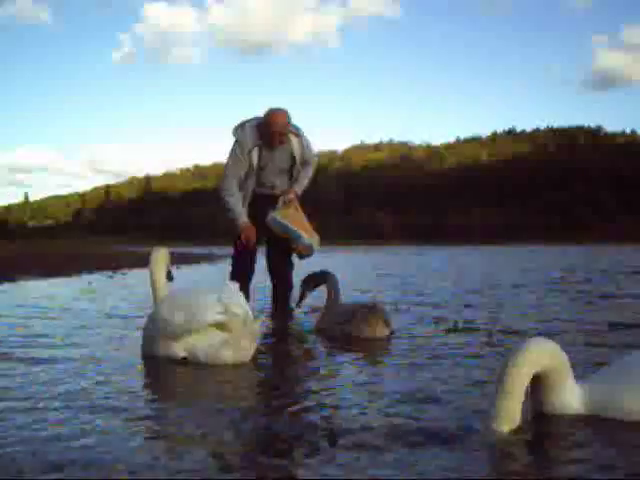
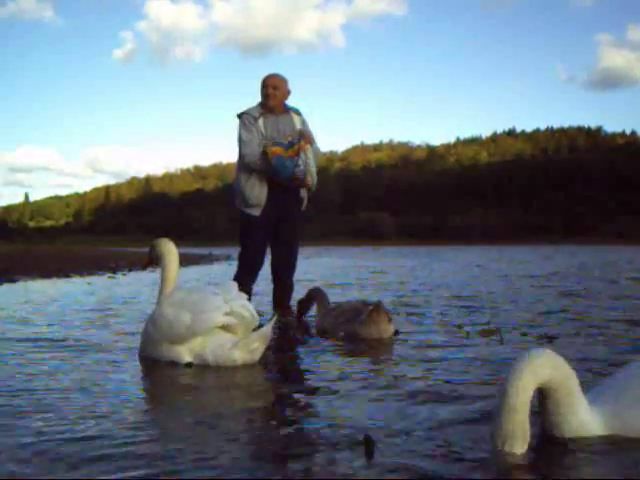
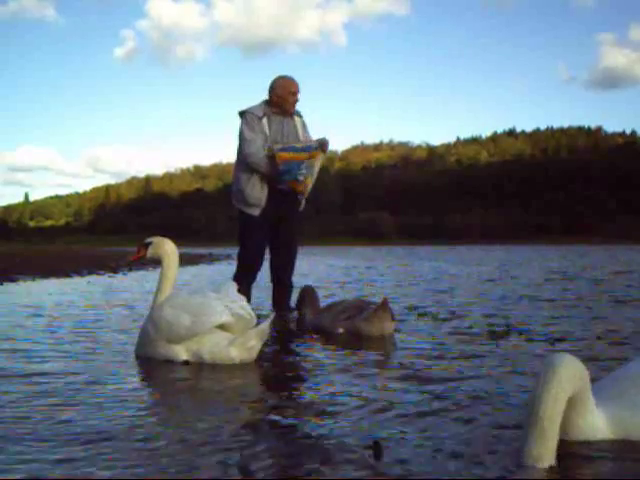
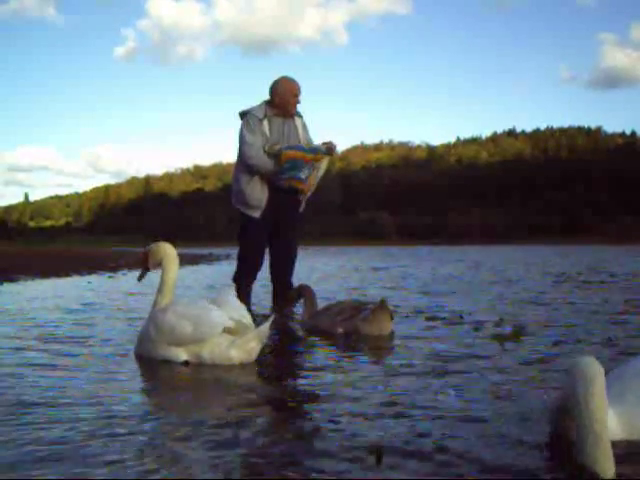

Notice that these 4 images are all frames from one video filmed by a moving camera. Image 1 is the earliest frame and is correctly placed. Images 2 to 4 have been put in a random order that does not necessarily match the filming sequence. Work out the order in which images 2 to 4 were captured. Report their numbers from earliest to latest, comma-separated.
2, 3, 4
